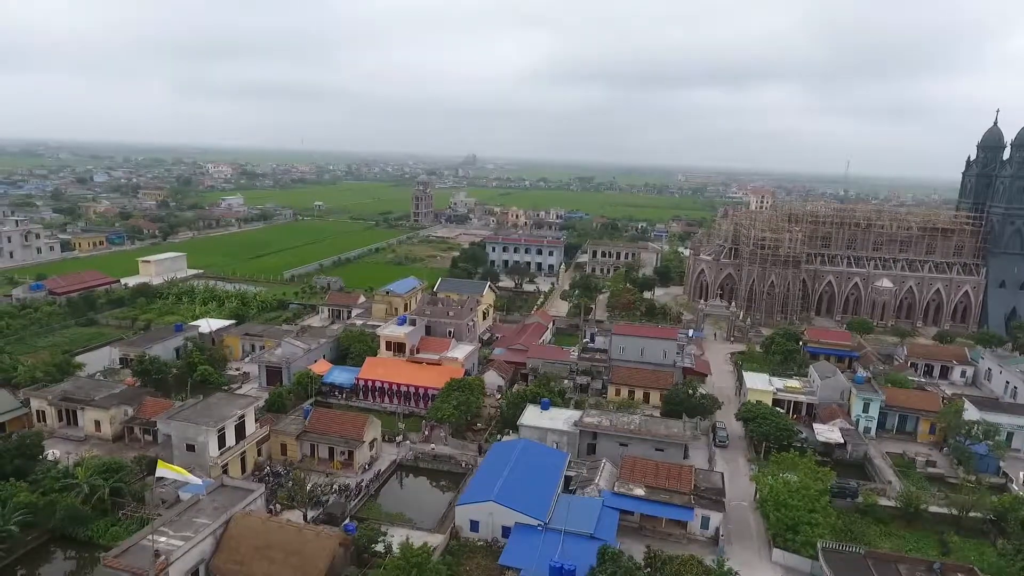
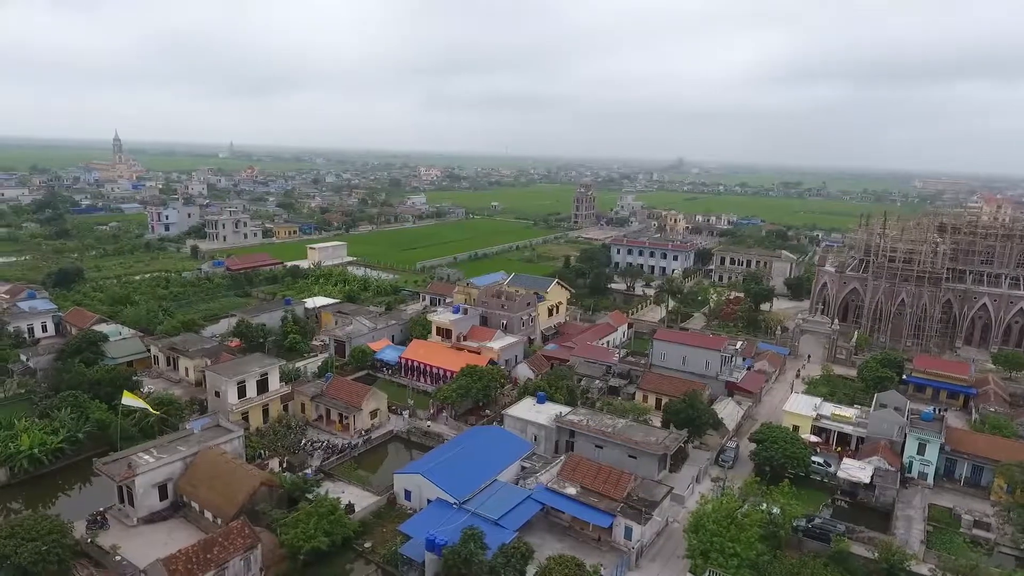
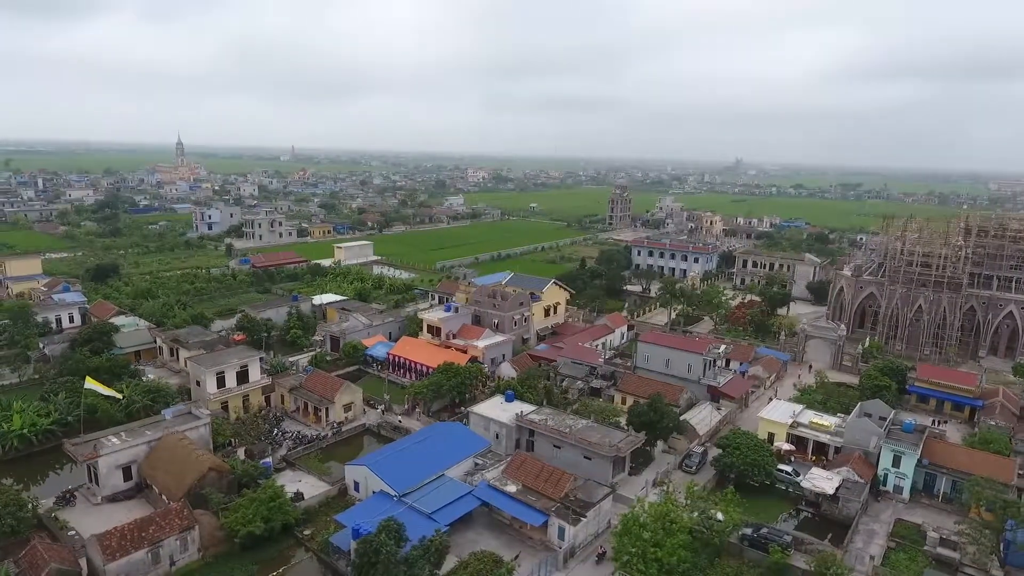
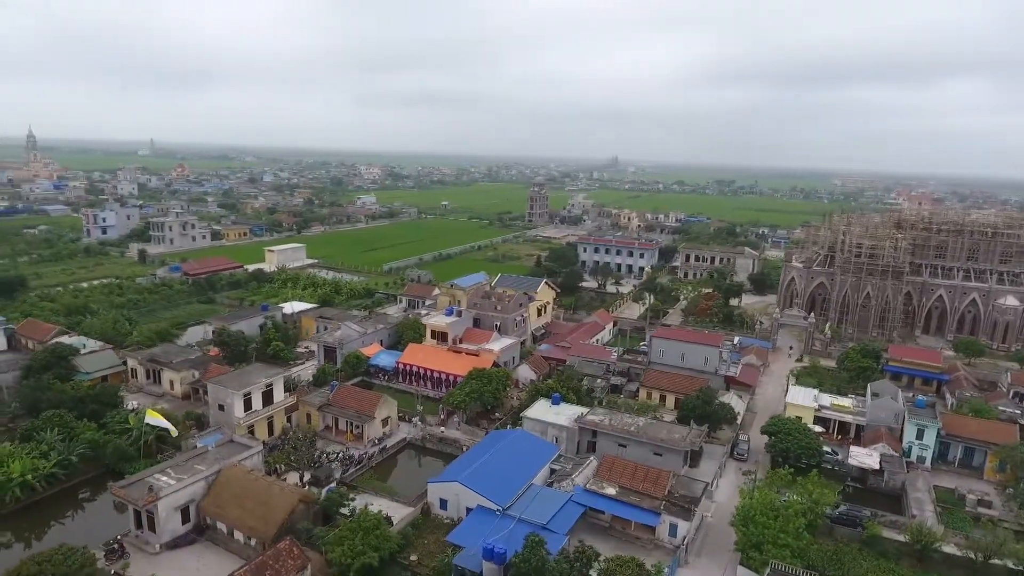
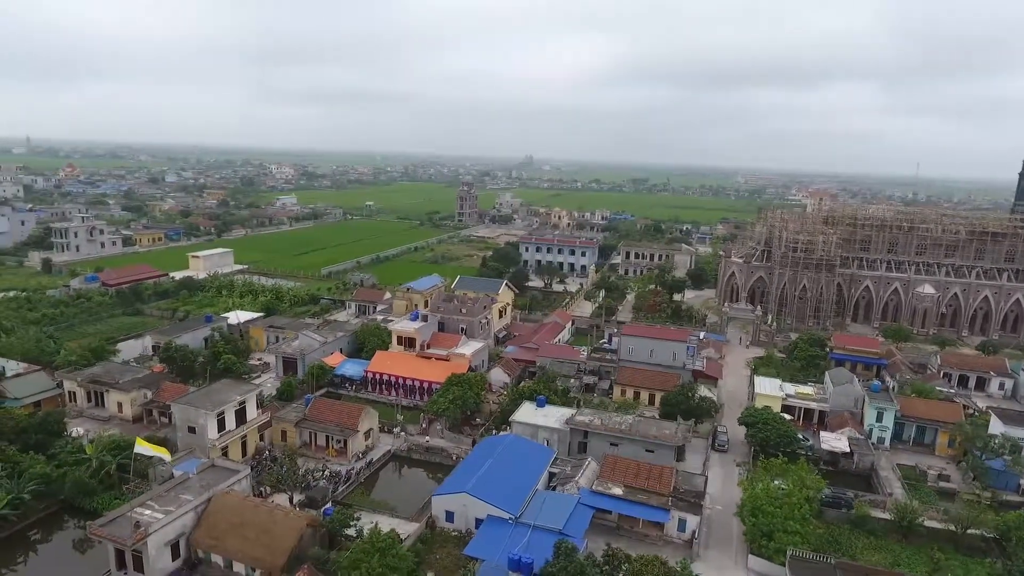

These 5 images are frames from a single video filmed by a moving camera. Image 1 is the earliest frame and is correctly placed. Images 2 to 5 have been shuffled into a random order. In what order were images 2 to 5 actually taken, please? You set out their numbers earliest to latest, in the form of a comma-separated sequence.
5, 4, 2, 3
